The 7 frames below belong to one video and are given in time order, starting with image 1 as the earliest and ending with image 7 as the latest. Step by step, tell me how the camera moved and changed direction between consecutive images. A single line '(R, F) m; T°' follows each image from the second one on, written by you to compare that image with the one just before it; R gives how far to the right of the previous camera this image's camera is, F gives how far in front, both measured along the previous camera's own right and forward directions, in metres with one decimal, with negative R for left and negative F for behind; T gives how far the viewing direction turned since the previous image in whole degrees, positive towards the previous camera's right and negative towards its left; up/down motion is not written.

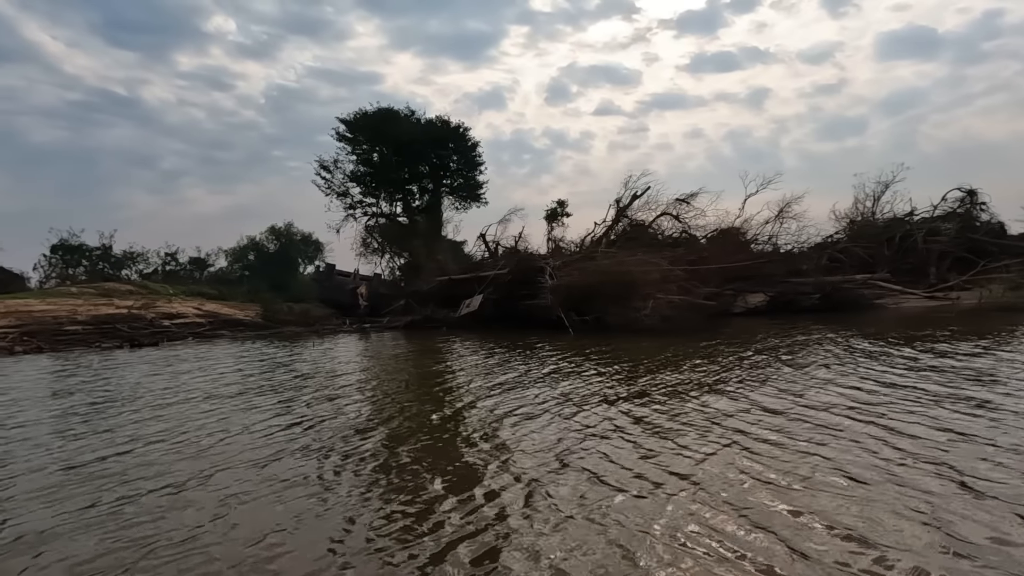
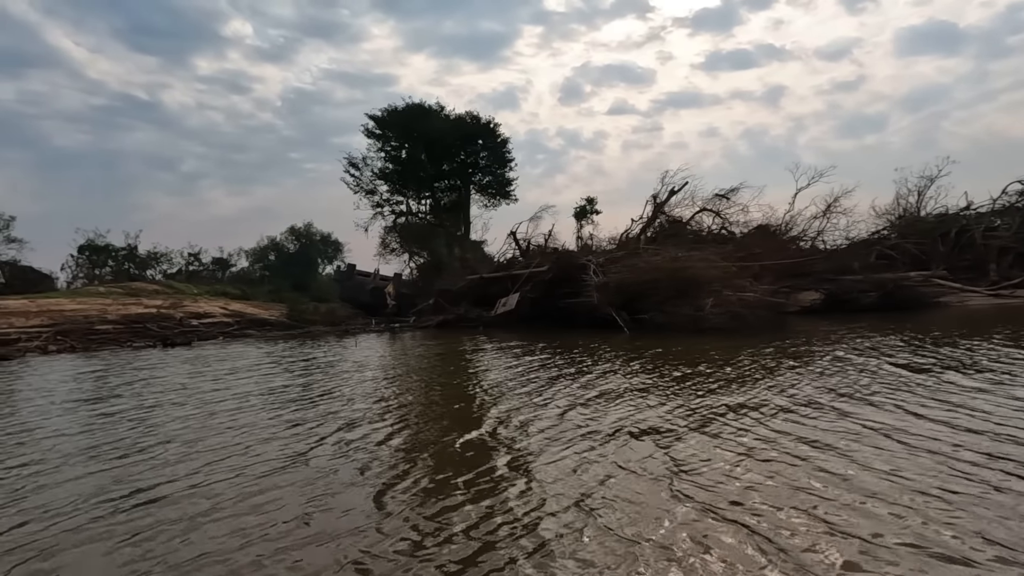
(-0.7, +0.5) m; -1°
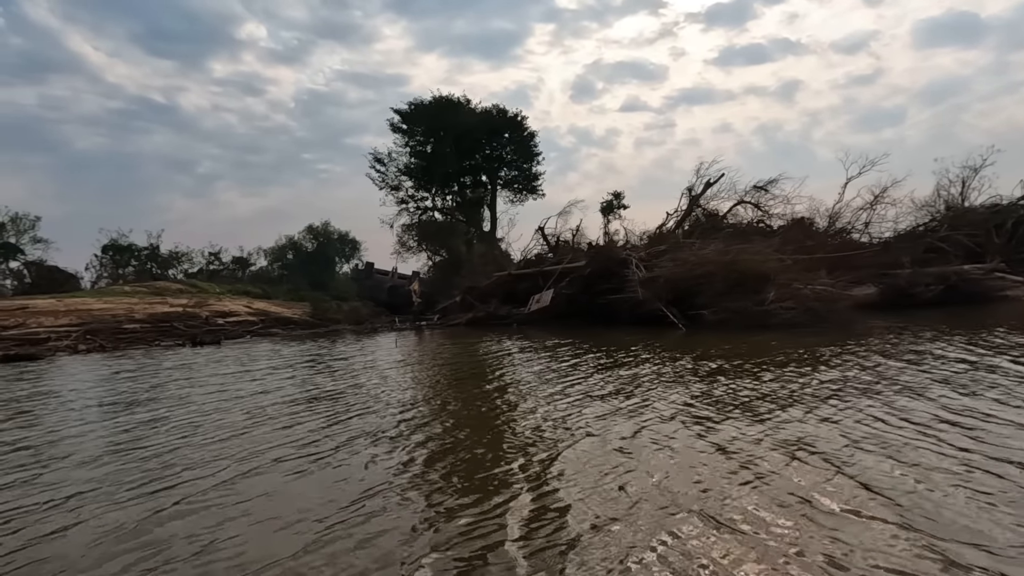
(-0.7, +0.5) m; -1°
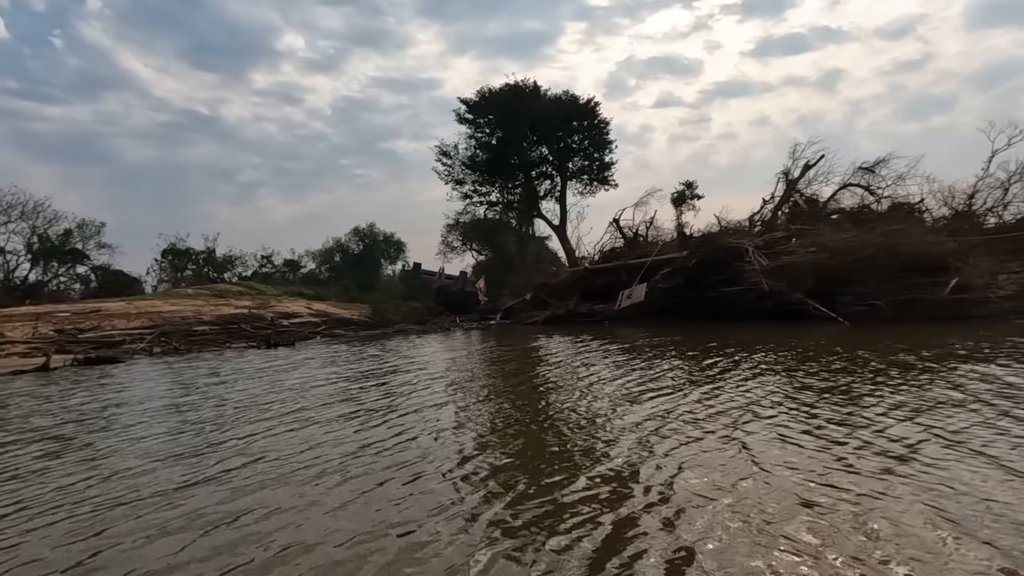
(-1.5, +1.2) m; -4°
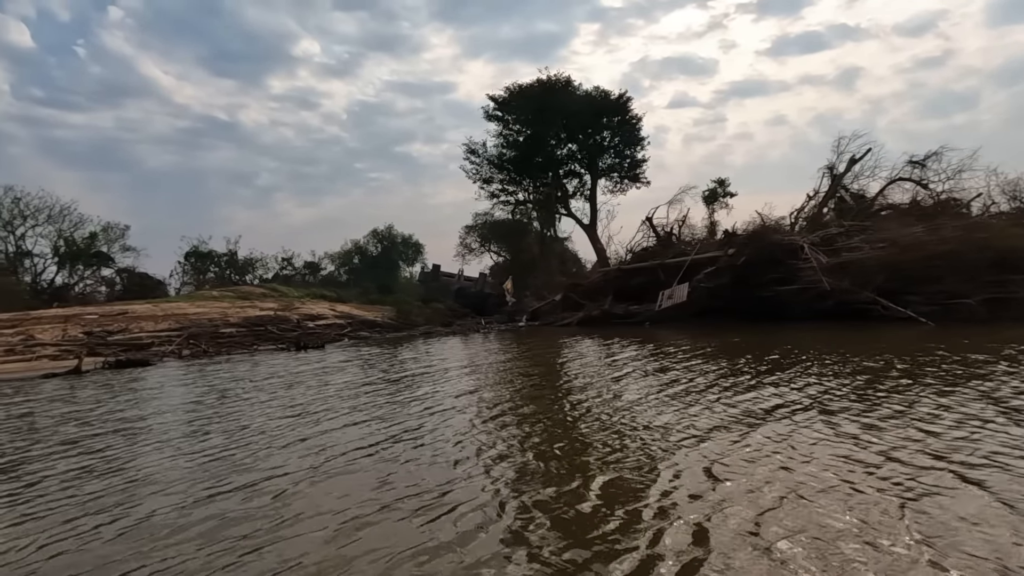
(-0.6, +0.5) m; -1°
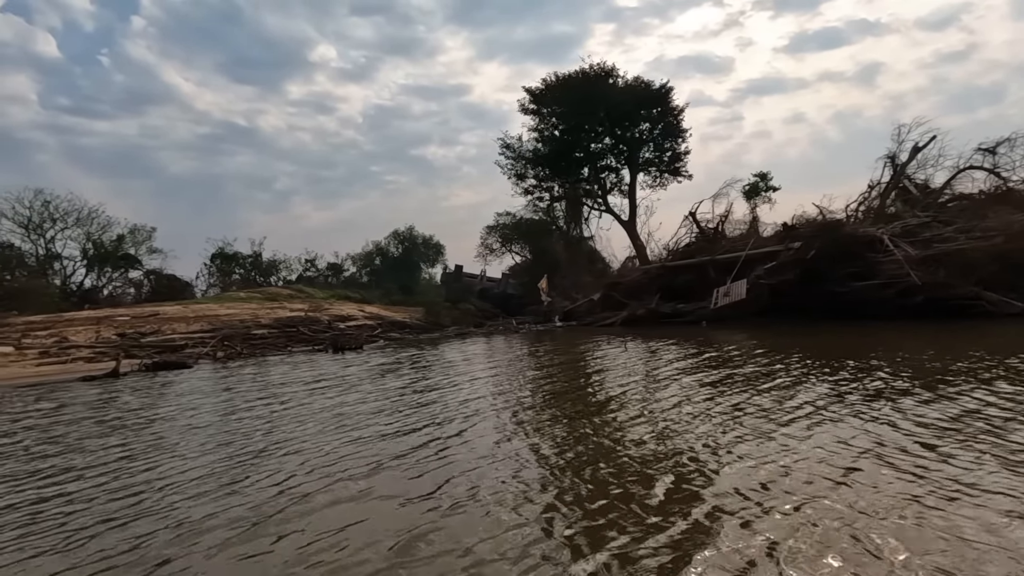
(-0.8, +0.7) m; -2°
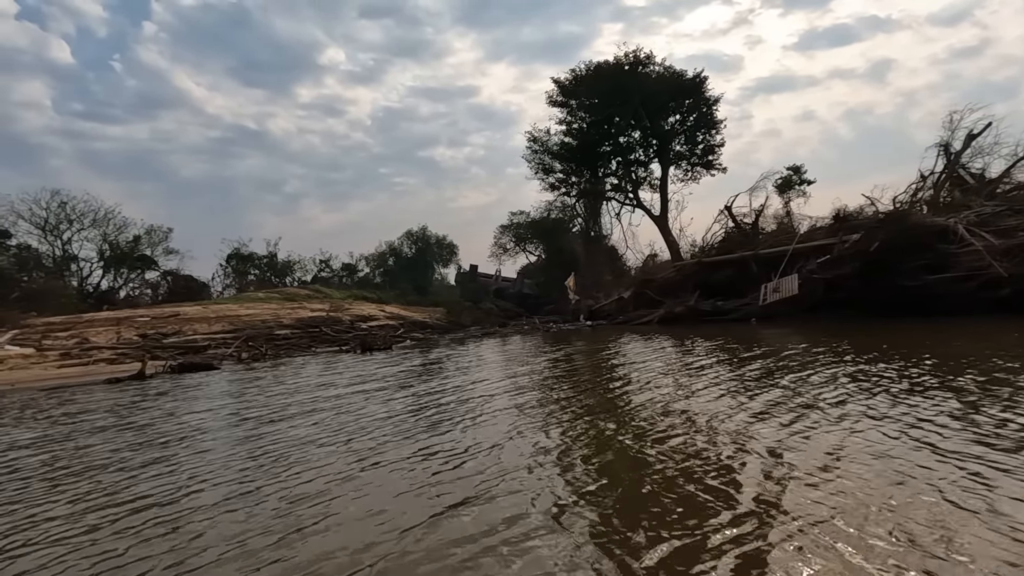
(-0.7, +0.7) m; -1°
